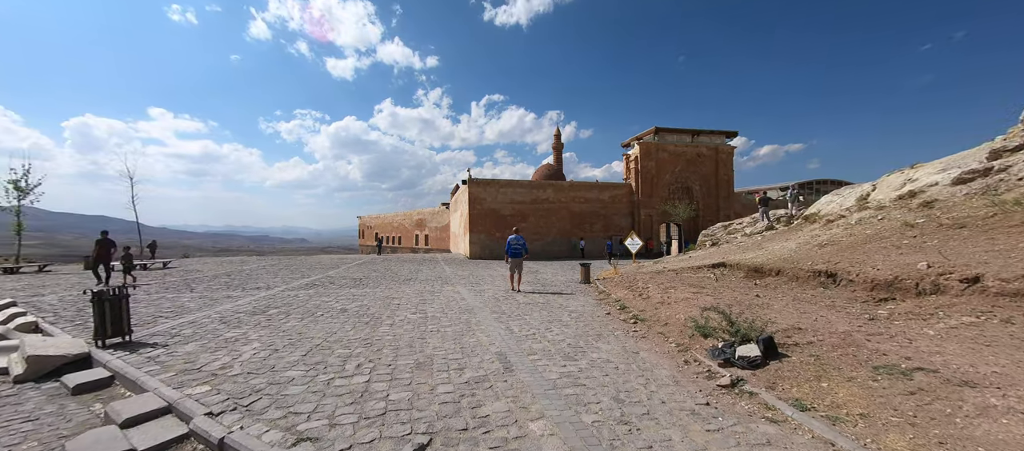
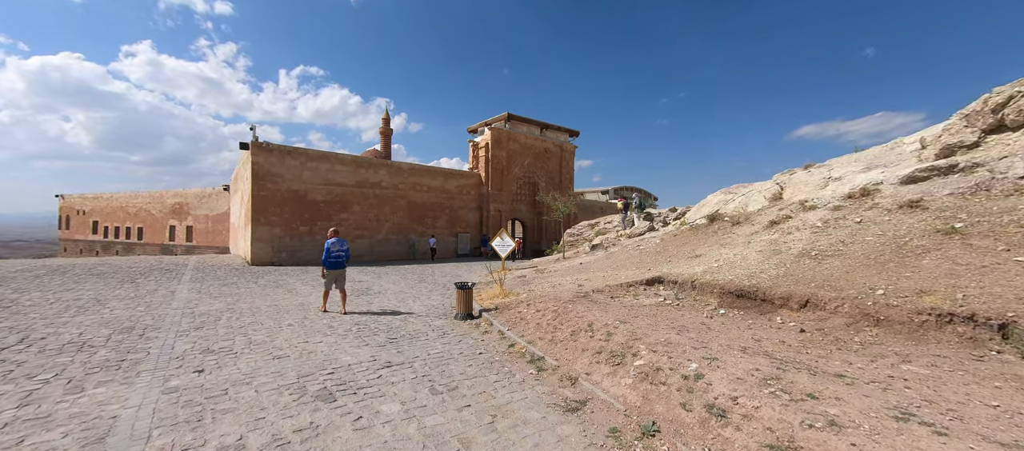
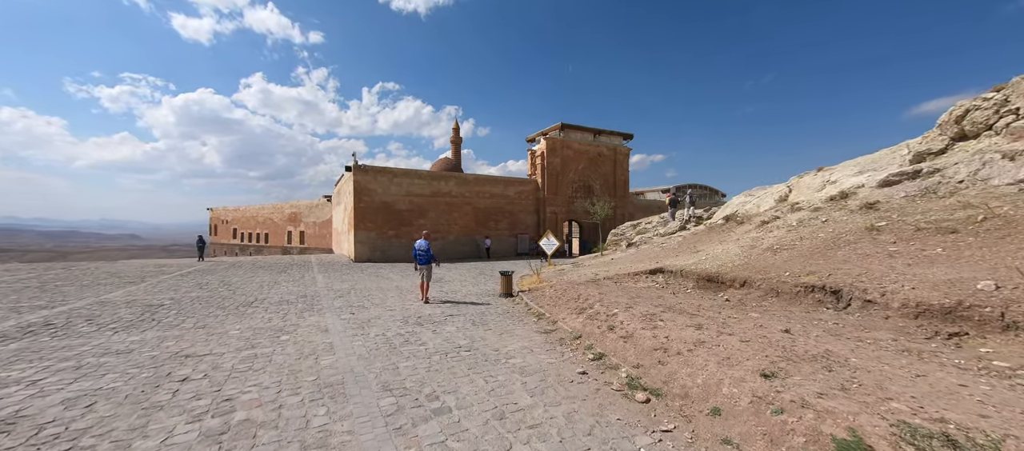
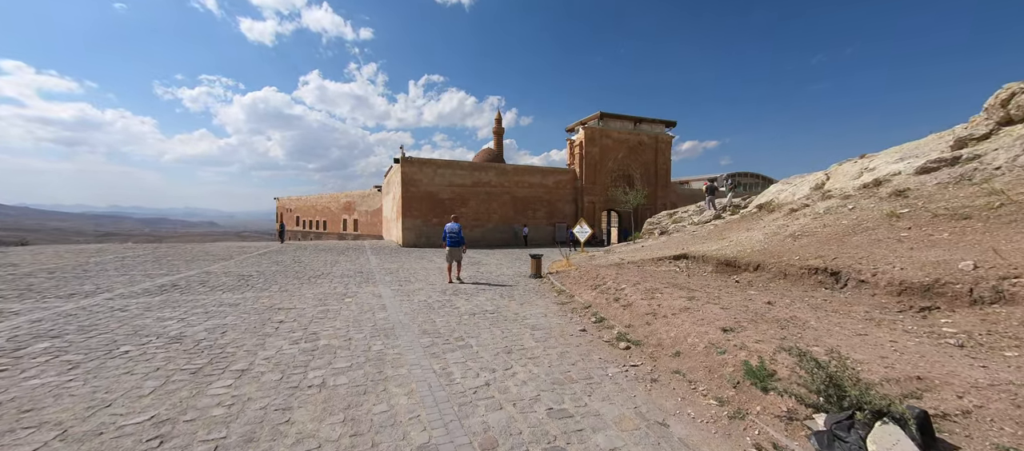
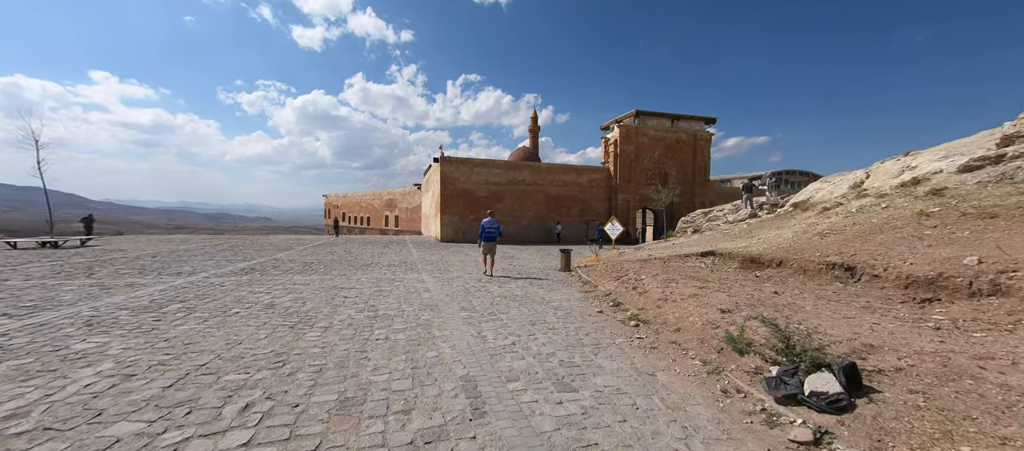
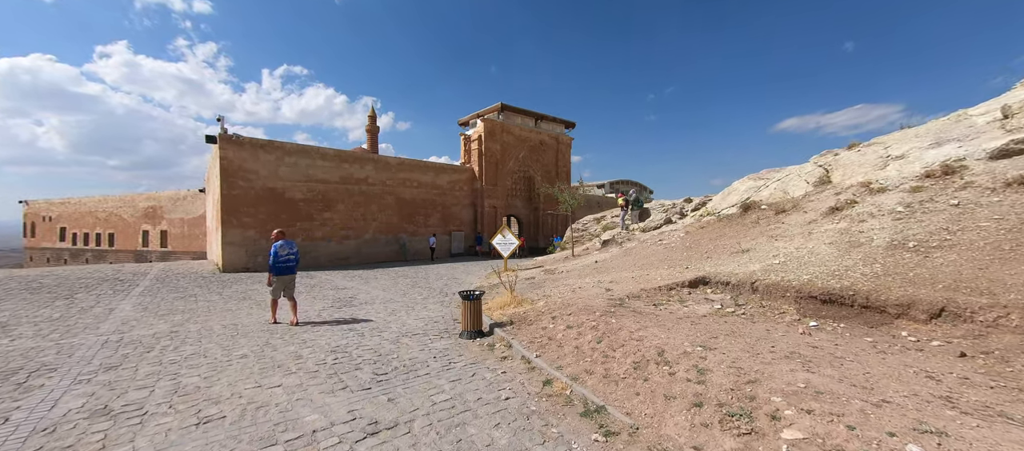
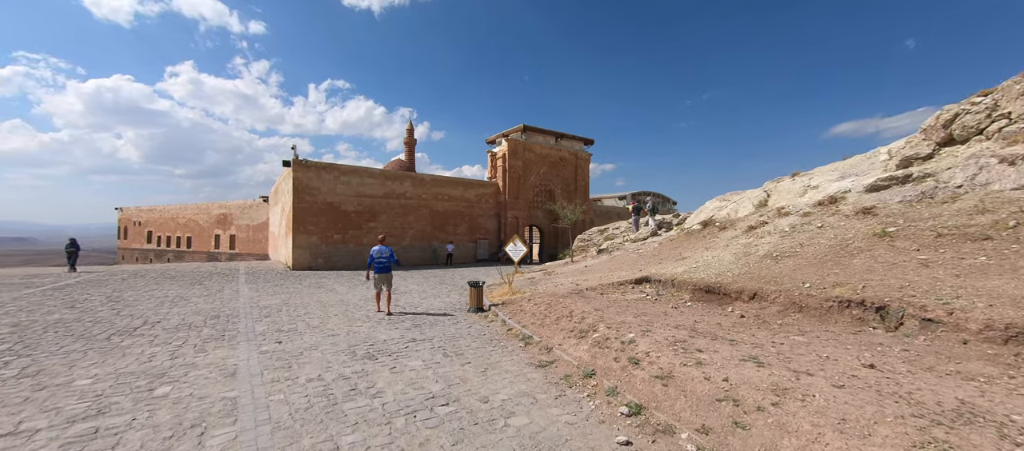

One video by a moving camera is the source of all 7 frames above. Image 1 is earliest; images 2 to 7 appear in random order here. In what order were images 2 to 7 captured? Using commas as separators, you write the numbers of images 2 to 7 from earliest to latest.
5, 4, 3, 7, 2, 6
